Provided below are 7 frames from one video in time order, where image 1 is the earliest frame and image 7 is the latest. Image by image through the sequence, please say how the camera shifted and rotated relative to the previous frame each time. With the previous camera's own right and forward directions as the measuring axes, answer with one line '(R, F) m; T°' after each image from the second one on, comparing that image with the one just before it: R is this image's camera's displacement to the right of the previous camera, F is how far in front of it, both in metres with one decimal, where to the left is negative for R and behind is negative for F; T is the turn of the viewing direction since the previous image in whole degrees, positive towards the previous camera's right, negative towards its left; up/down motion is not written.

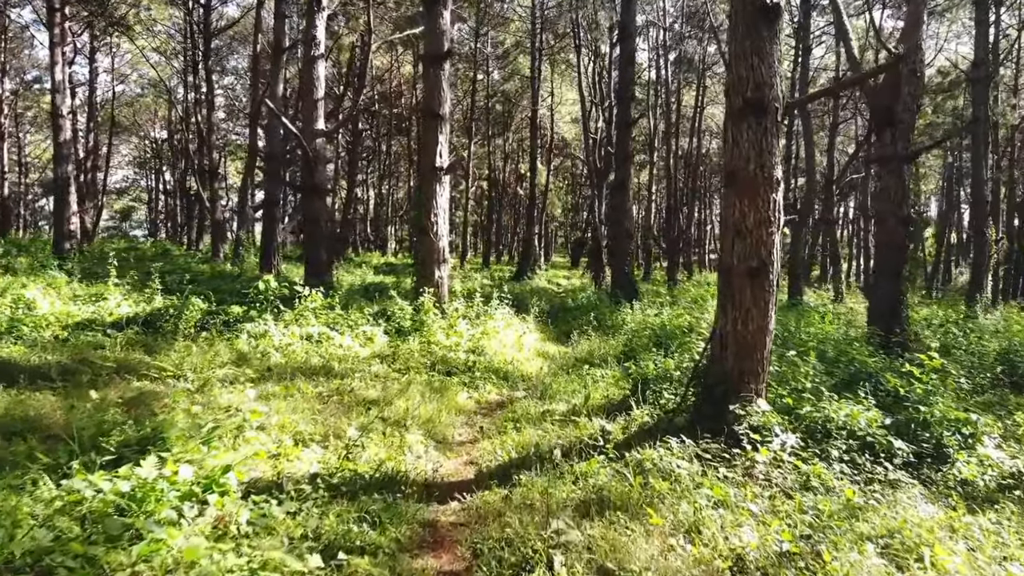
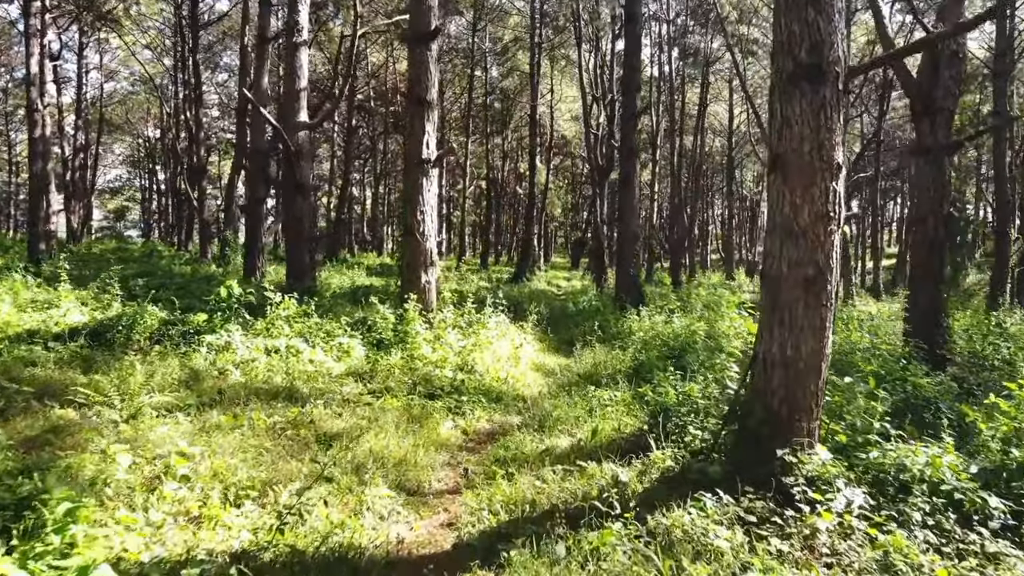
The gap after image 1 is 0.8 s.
(0.0, +1.1) m; 0°
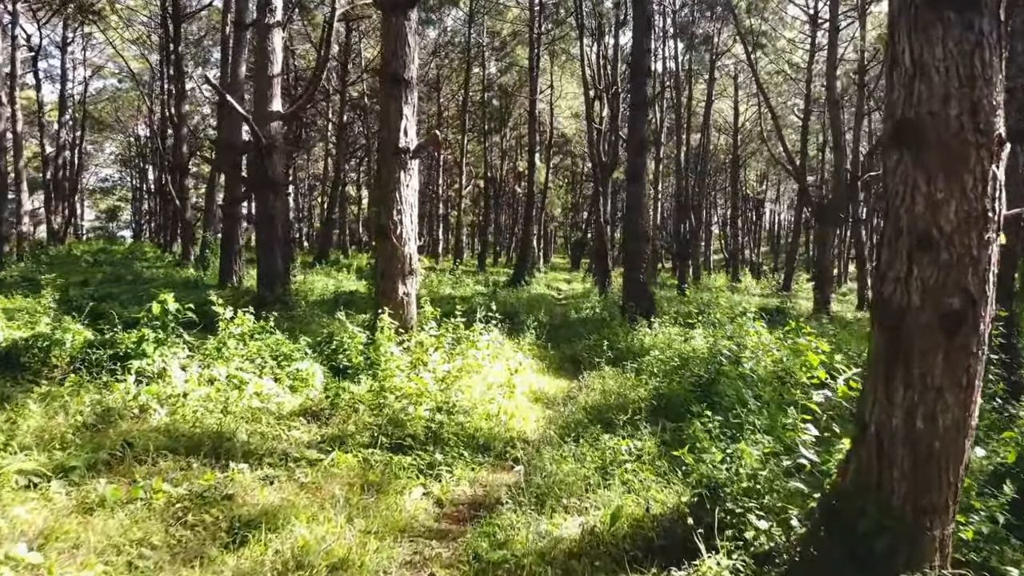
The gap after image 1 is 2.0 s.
(+0.1, +1.4) m; 0°
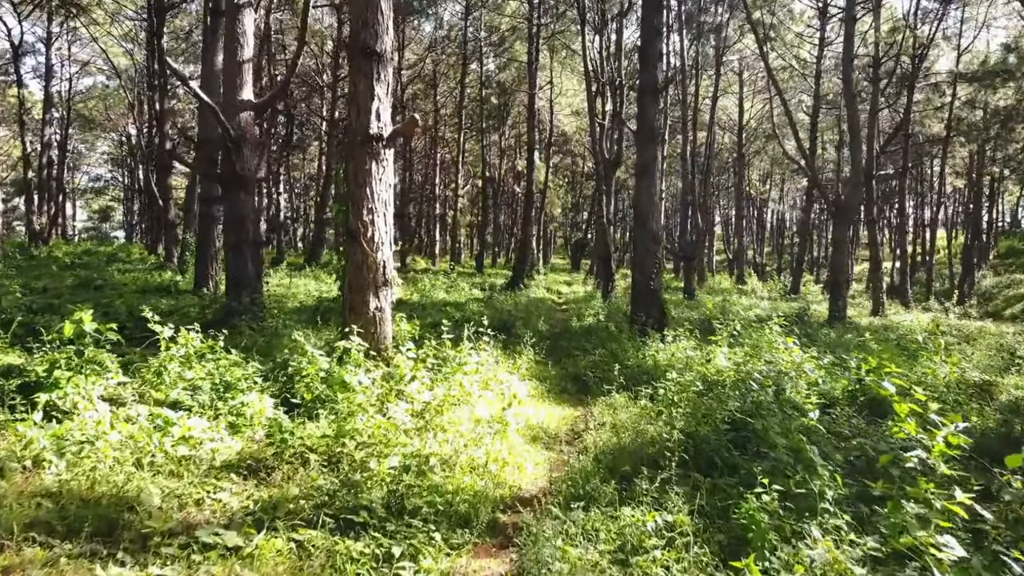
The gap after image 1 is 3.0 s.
(0.0, +1.2) m; 0°
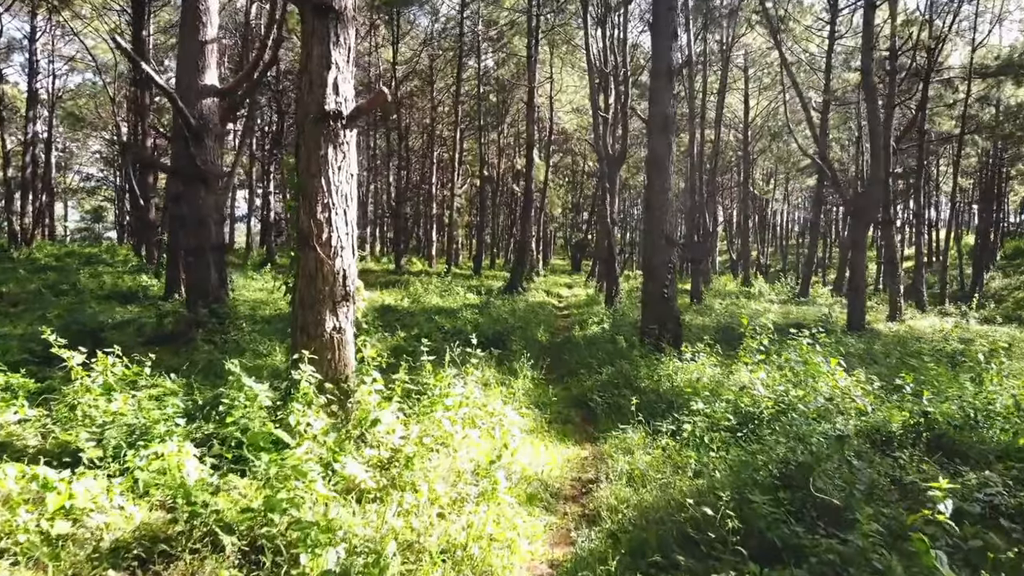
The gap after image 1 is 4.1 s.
(0.0, +1.3) m; 0°
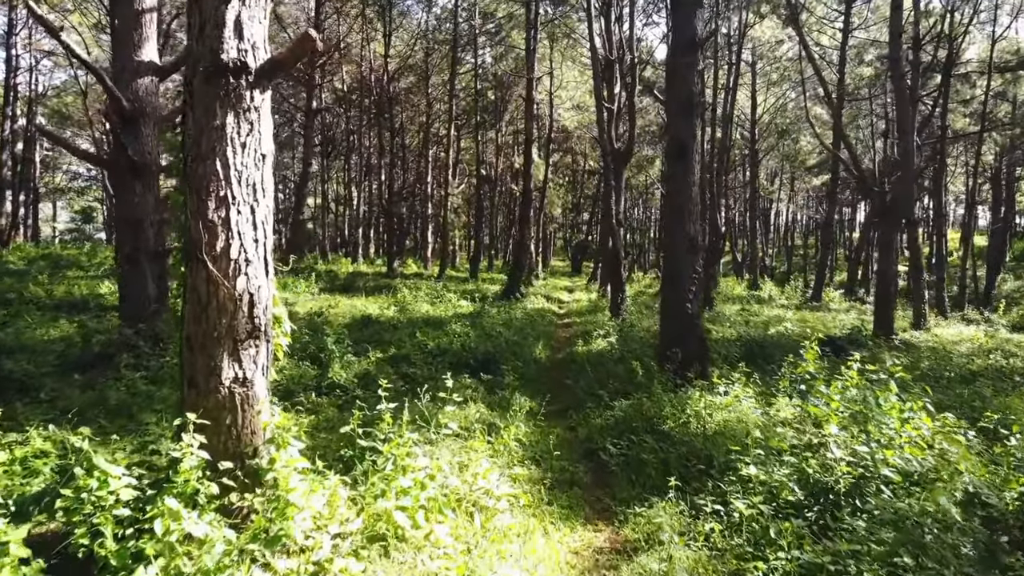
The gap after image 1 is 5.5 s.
(+0.1, +1.6) m; 0°
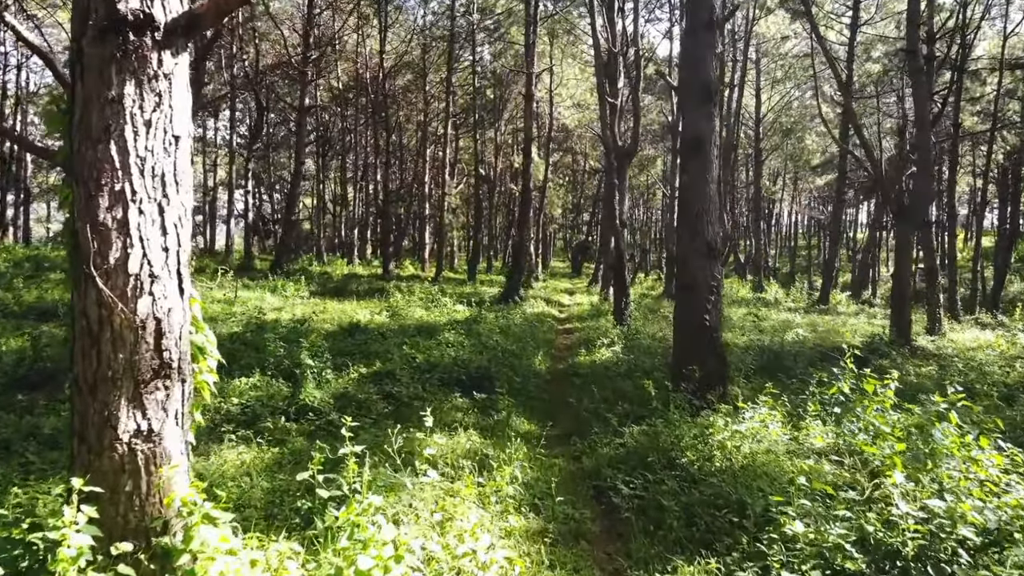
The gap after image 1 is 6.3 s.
(0.0, +0.8) m; 0°
